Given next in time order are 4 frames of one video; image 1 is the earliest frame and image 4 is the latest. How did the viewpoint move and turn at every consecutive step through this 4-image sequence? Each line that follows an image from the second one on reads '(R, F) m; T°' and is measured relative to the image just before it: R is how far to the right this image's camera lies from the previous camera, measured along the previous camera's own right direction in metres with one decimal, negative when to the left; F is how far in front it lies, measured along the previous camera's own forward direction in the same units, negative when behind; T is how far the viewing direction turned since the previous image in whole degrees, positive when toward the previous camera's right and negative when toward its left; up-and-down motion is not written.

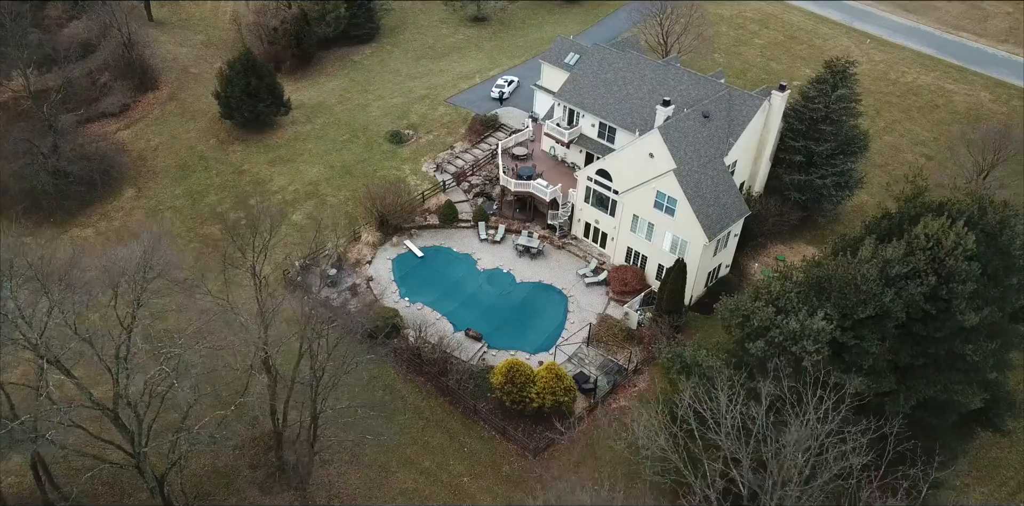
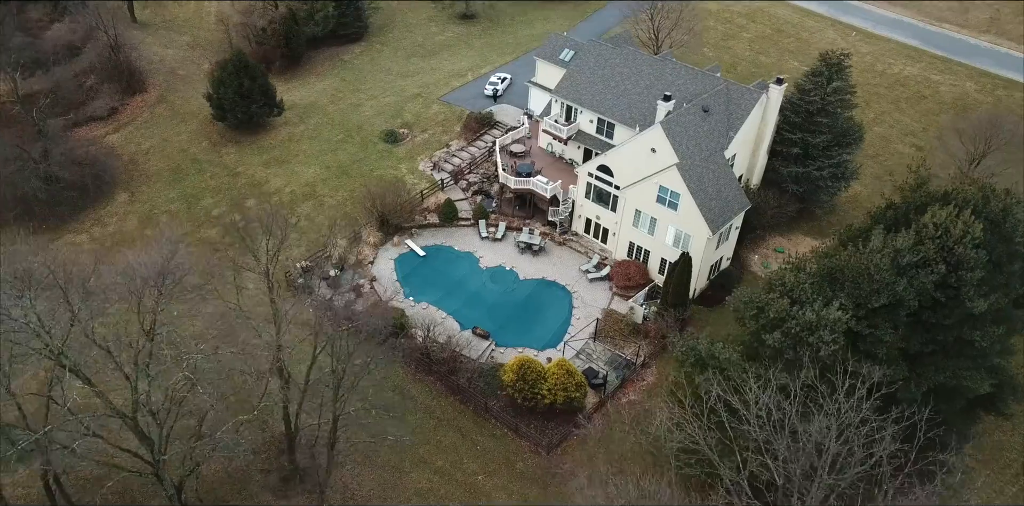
(-1.1, 0.0) m; +2°
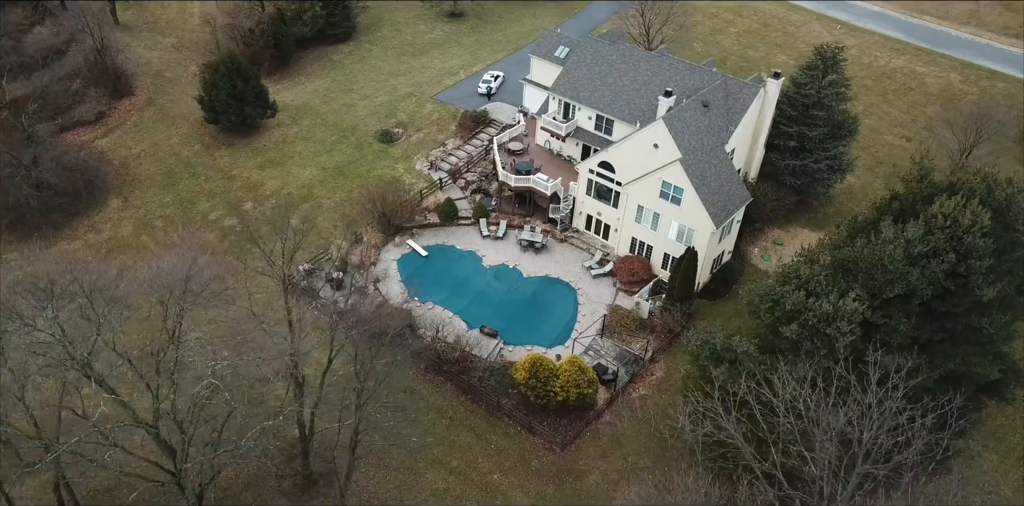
(-1.3, 0.0) m; +2°
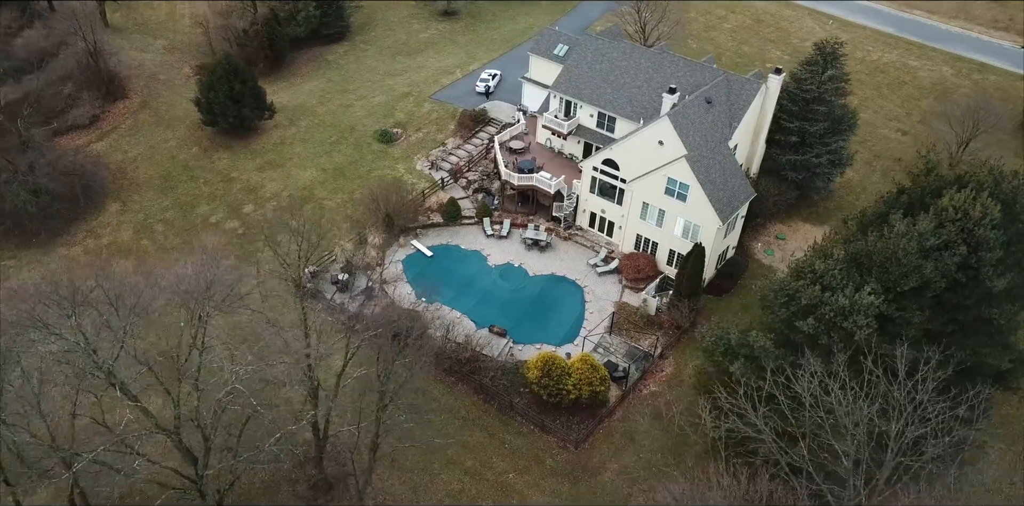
(-1.0, 0.0) m; +1°
